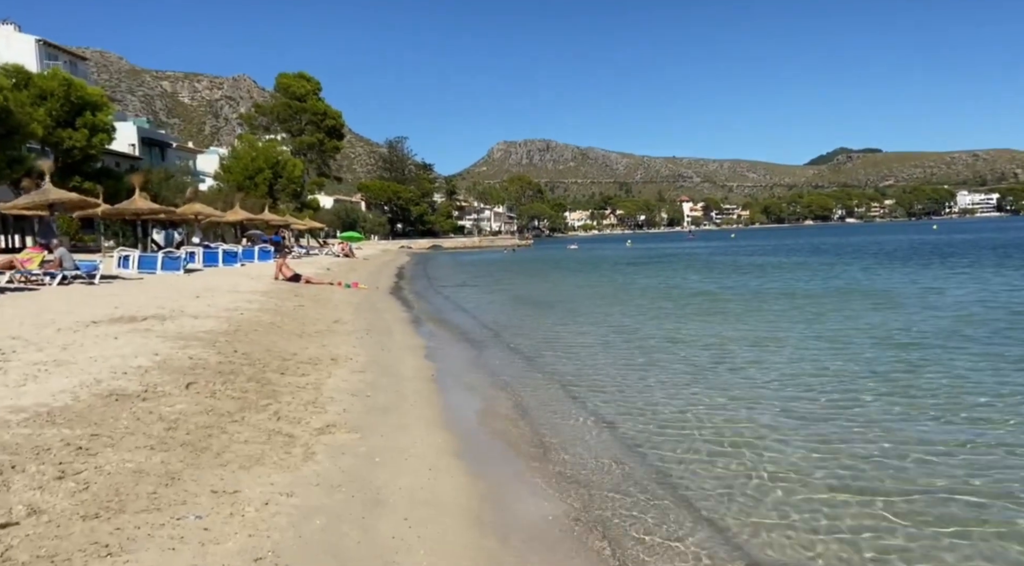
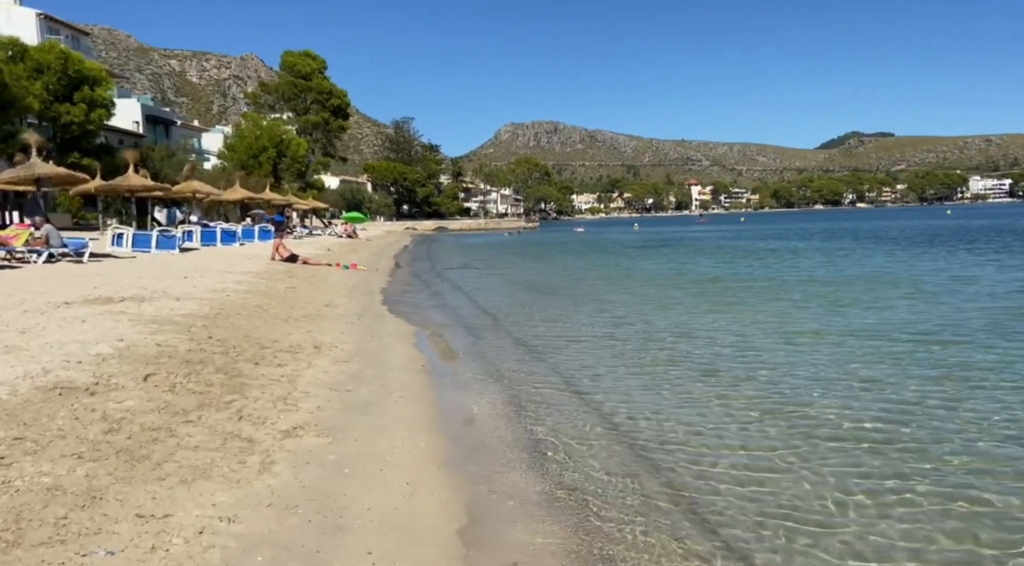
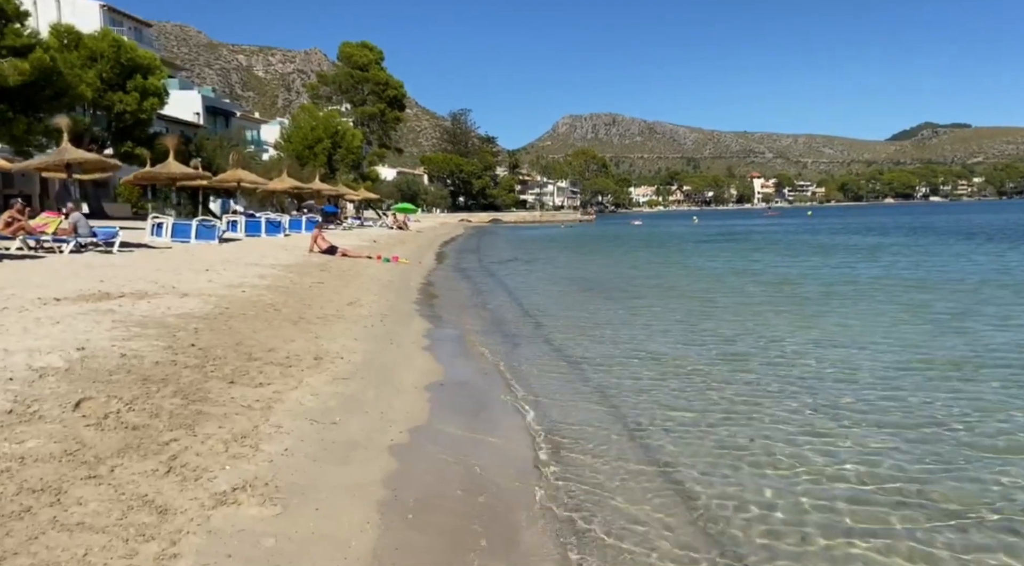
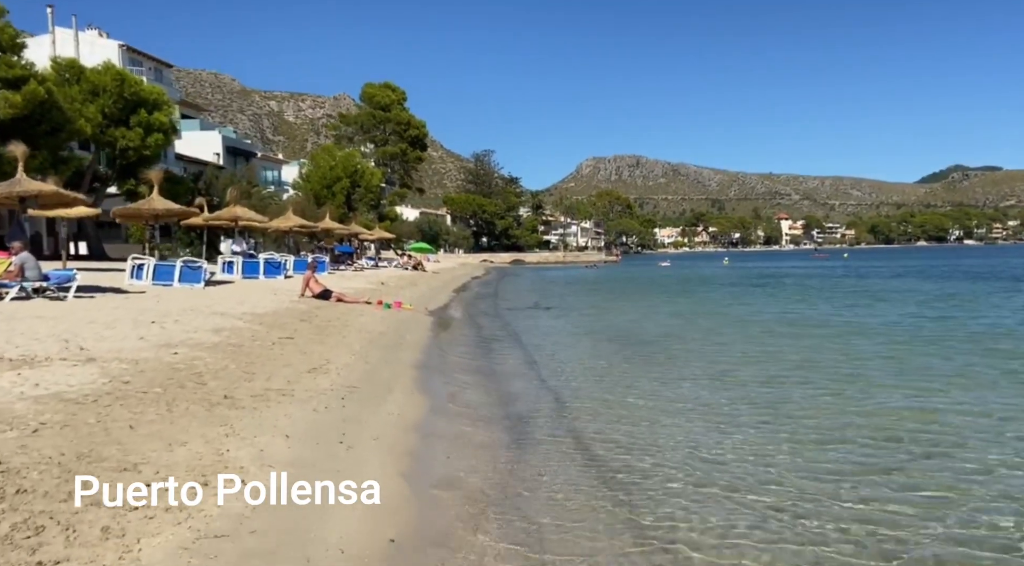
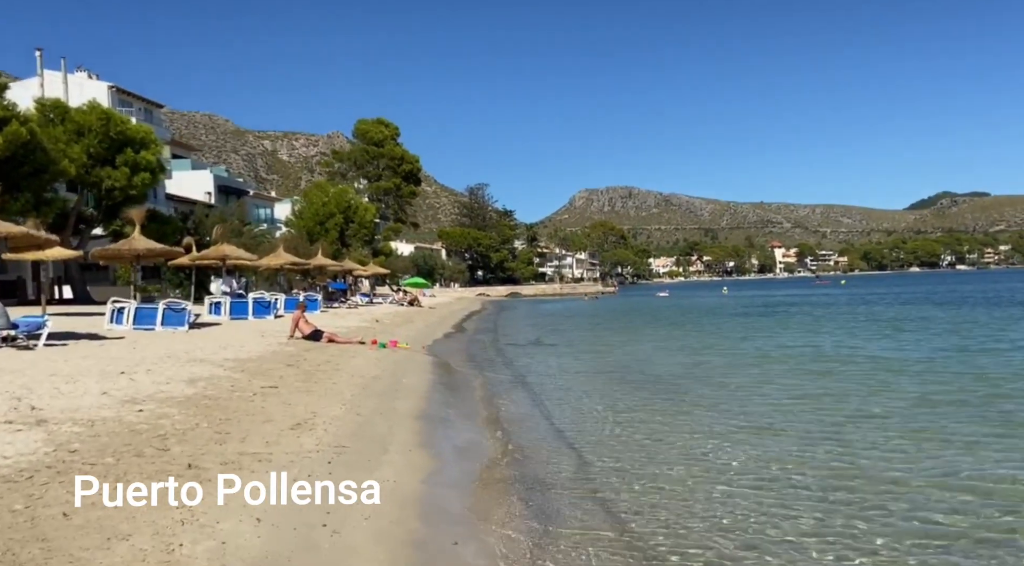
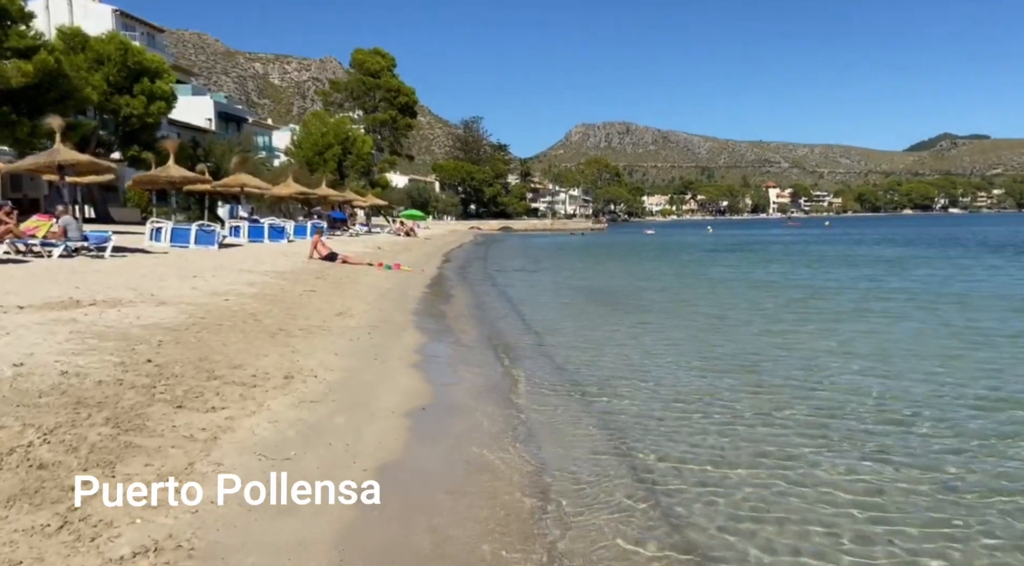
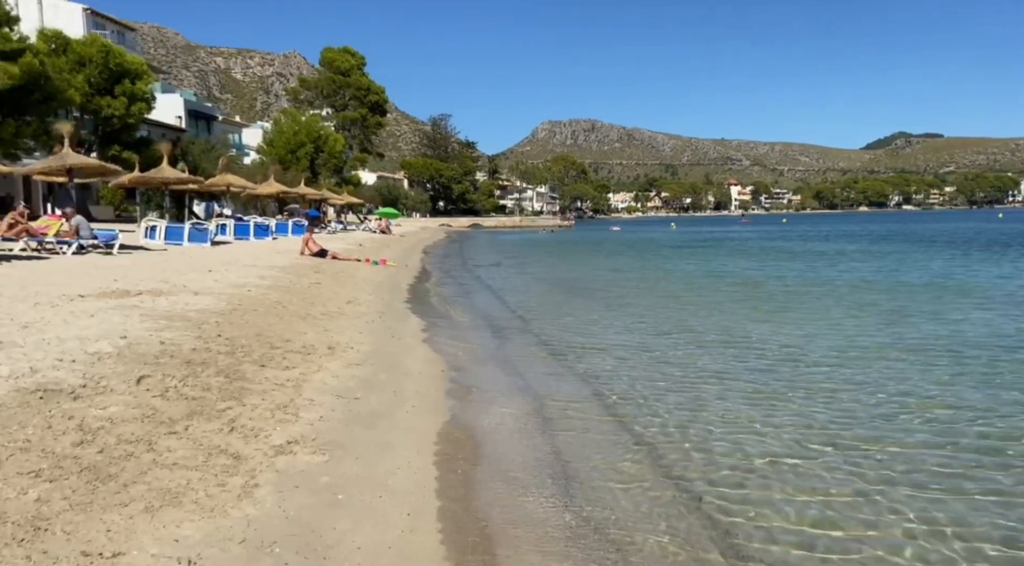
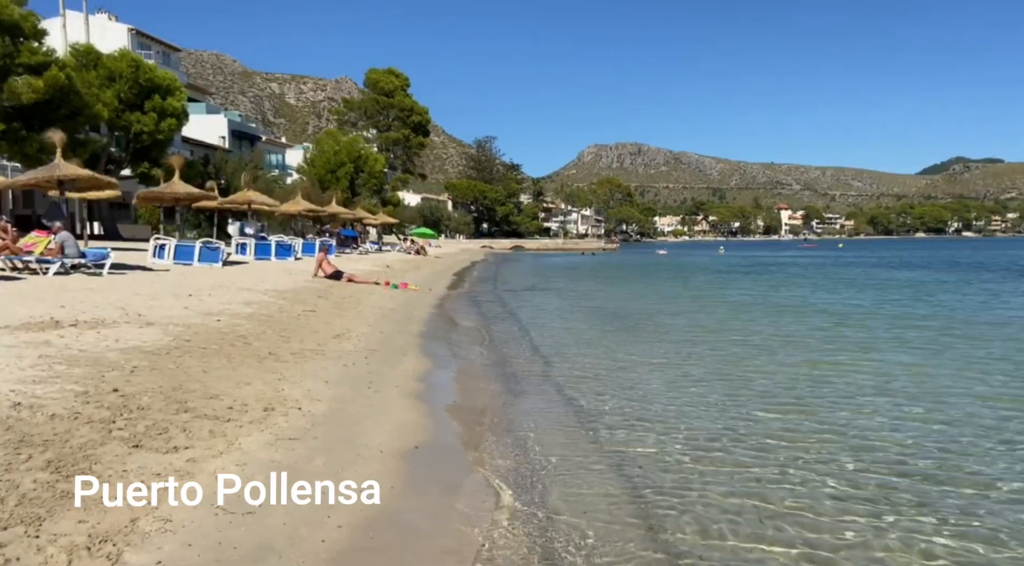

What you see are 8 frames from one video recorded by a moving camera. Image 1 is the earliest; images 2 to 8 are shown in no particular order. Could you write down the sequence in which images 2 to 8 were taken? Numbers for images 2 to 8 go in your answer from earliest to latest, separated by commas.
2, 7, 3, 6, 8, 4, 5
